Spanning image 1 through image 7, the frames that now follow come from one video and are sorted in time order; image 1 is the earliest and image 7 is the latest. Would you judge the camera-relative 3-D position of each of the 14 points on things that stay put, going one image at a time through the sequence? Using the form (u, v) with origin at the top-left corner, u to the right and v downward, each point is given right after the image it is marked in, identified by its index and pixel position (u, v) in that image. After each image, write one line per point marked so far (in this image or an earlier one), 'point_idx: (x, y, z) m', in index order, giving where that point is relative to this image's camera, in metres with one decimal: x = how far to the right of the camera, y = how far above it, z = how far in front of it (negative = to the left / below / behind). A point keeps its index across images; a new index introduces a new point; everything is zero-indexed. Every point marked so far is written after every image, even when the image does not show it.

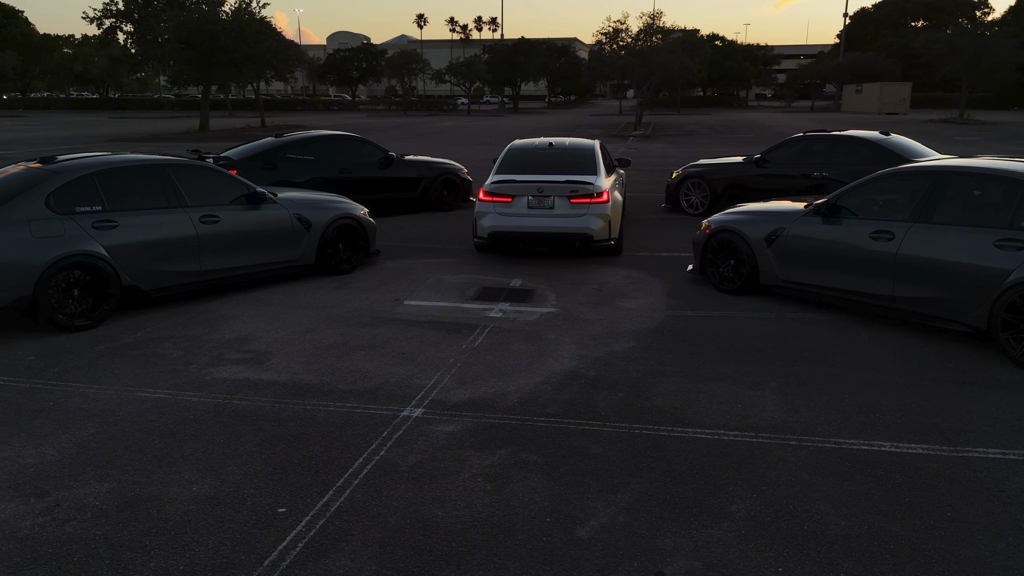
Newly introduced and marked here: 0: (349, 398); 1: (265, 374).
0: (-1.2, -0.8, +5.4) m
1: (-1.9, -0.7, +5.9) m
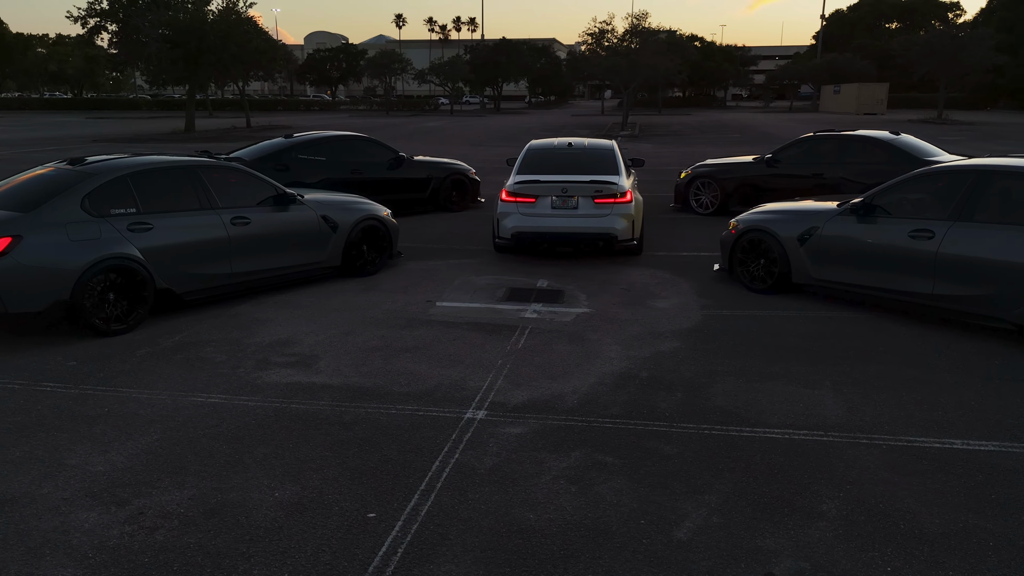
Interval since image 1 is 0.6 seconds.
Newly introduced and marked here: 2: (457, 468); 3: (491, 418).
0: (-0.7, -0.8, +5.4) m
1: (-1.5, -0.7, +5.9) m
2: (-0.3, -1.0, +4.3) m
3: (-0.1, -0.9, +5.1) m
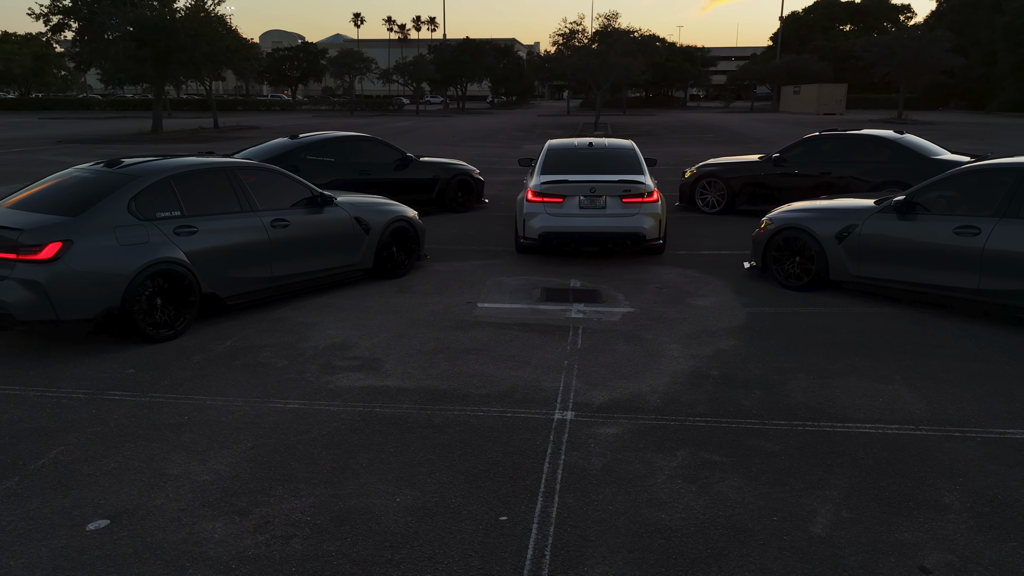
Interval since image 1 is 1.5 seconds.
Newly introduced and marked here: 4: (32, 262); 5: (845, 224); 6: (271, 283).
0: (-0.2, -0.8, +5.4) m
1: (-0.9, -0.7, +5.8) m
2: (+0.3, -1.0, +4.3) m
3: (+0.5, -0.9, +5.1) m
4: (-3.7, +0.2, +5.9) m
5: (+3.5, +0.7, +8.0) m
6: (-2.4, +0.1, +7.7) m
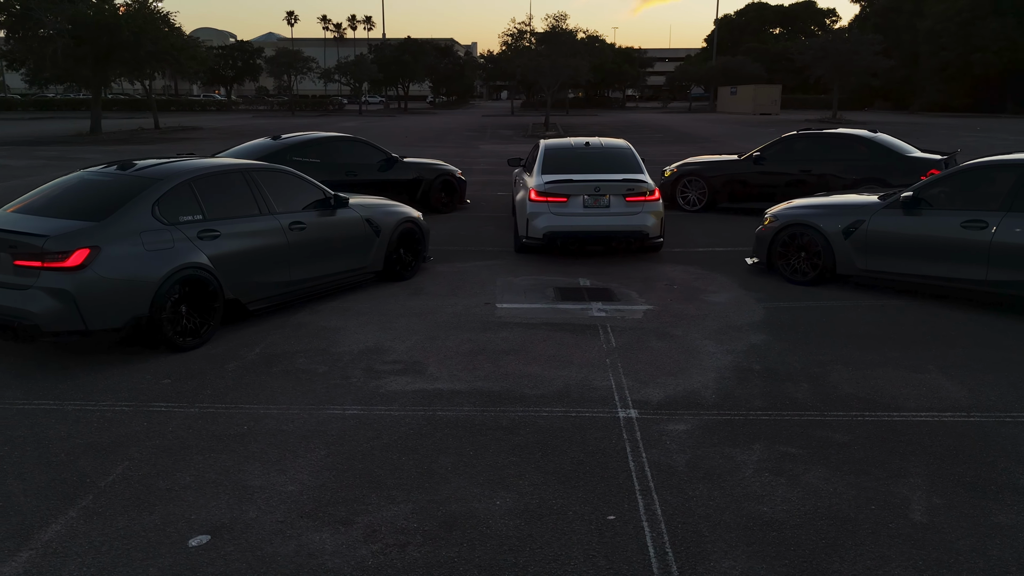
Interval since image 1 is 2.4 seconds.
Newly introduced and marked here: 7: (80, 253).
0: (+0.3, -0.8, +5.4) m
1: (-0.6, -0.7, +5.7) m
2: (+0.8, -1.0, +4.3) m
3: (+0.9, -0.9, +5.1) m
4: (-3.3, +0.1, +5.6) m
5: (+3.7, +0.7, +8.3) m
6: (-2.2, 0.0, +7.5) m
7: (-3.2, +0.2, +5.6) m
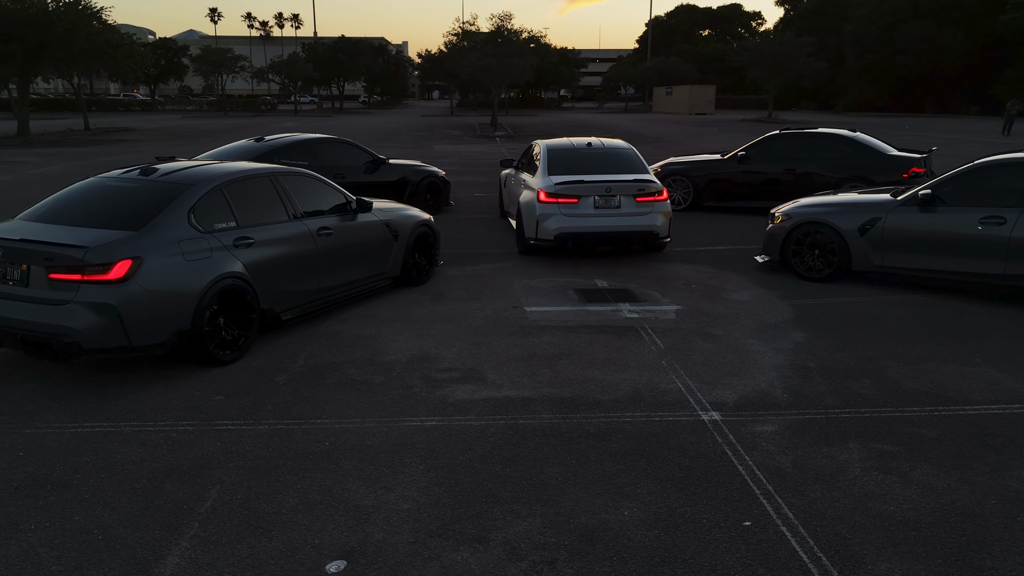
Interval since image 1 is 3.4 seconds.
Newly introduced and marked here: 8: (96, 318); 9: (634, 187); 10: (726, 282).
0: (+0.8, -0.8, +5.3) m
1: (-0.1, -0.8, +5.6) m
2: (+1.4, -1.0, +4.3) m
3: (+1.4, -0.9, +5.1) m
4: (-2.8, 0.0, +5.2) m
5: (+4.0, +0.8, +8.5) m
6: (-1.9, -0.1, +7.3) m
7: (-2.7, +0.2, +5.3) m
8: (-2.9, -0.2, +5.2) m
9: (+1.6, +1.3, +9.8) m
10: (+2.6, +0.1, +9.1) m
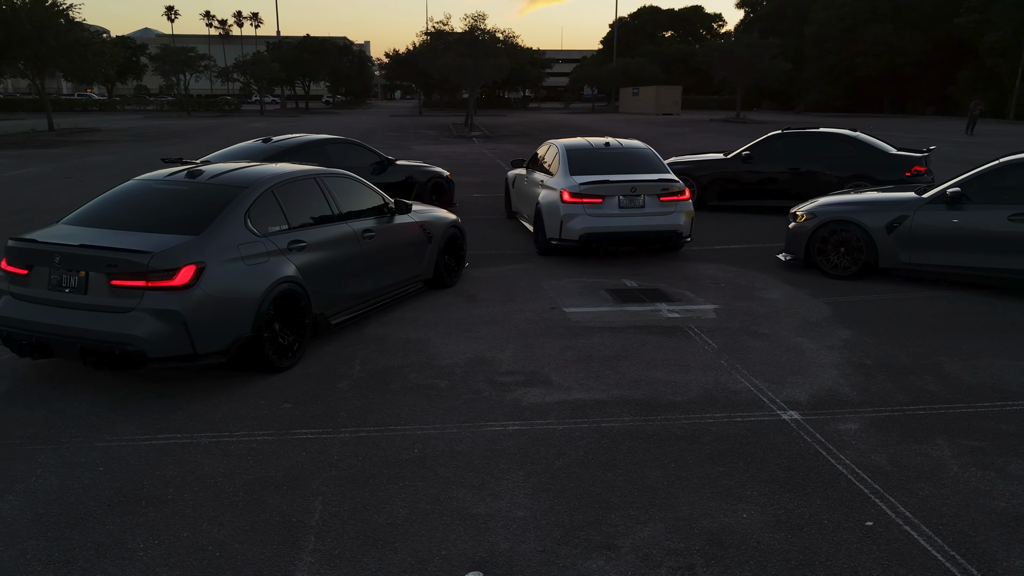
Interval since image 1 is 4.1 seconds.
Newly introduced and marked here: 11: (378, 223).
0: (+1.3, -0.8, +5.3) m
1: (+0.5, -0.8, +5.5) m
2: (+2.0, -1.0, +4.3) m
3: (+2.0, -0.9, +5.1) m
4: (-2.3, 0.0, +5.1) m
5: (+4.4, +0.8, +8.6) m
6: (-1.4, -0.1, +7.1) m
7: (-2.2, +0.1, +5.1) m
8: (-2.3, -0.2, +5.0) m
9: (+1.9, +1.3, +9.9) m
10: (+2.9, +0.1, +9.2) m
11: (-1.3, +0.6, +7.4) m
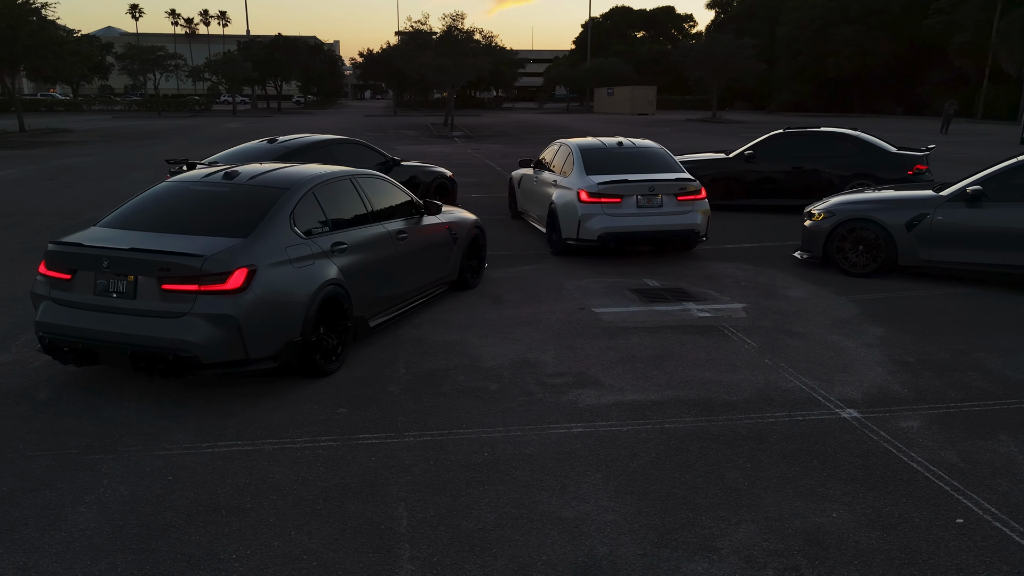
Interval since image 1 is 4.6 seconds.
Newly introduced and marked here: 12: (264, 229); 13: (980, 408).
0: (+1.7, -0.8, +5.3) m
1: (+0.8, -0.8, +5.5) m
2: (+2.4, -1.0, +4.3) m
3: (+2.4, -0.9, +5.1) m
4: (-1.9, 0.0, +4.9) m
5: (+4.6, +0.9, +8.7) m
6: (-1.1, -0.1, +7.0) m
7: (-1.8, +0.1, +5.0) m
8: (-1.9, -0.3, +4.9) m
9: (+2.1, +1.3, +9.9) m
10: (+3.2, +0.1, +9.2) m
11: (-1.0, +0.6, +7.4) m
12: (-1.8, +0.4, +5.4) m
13: (+3.2, -0.8, +5.2) m
